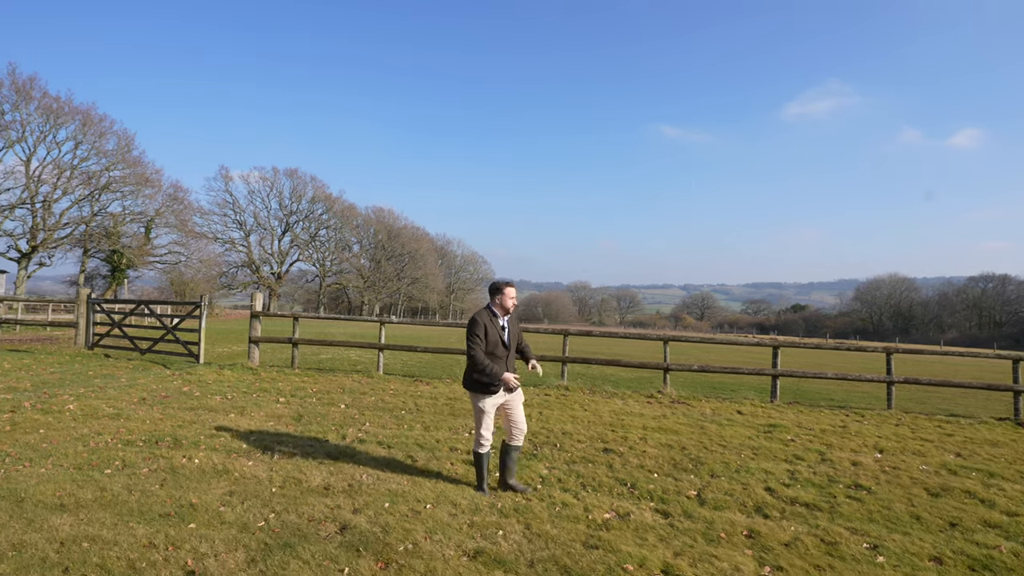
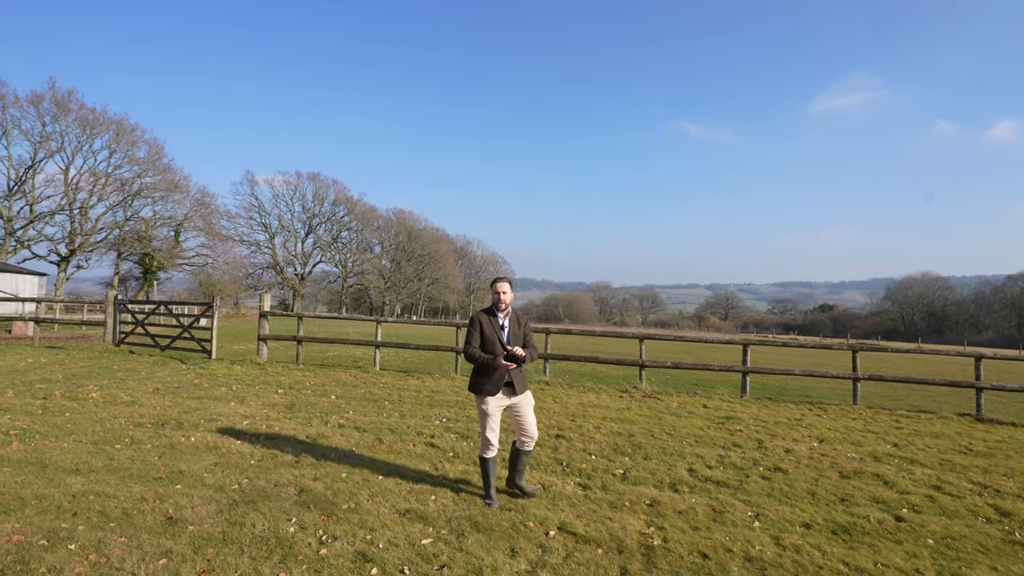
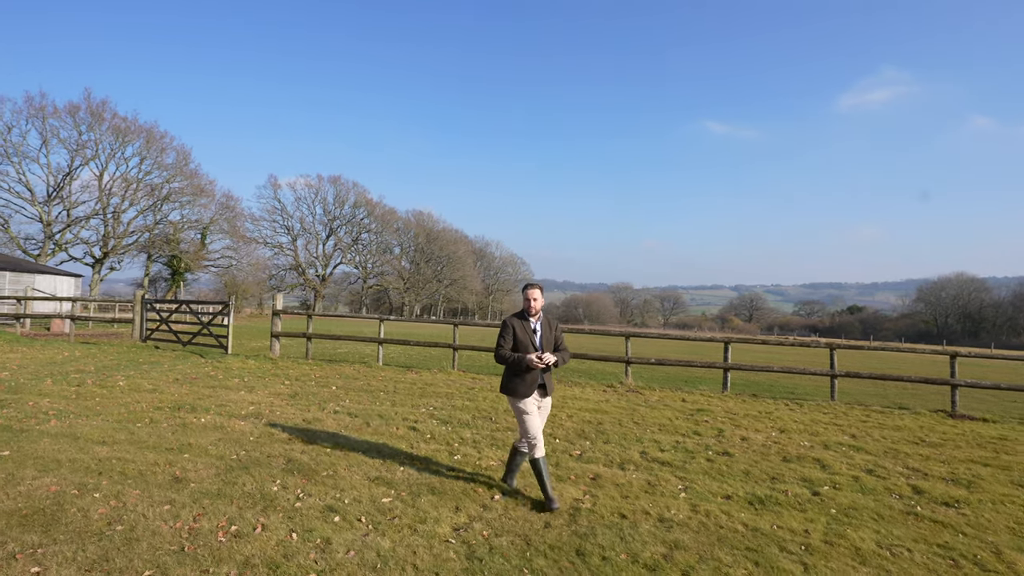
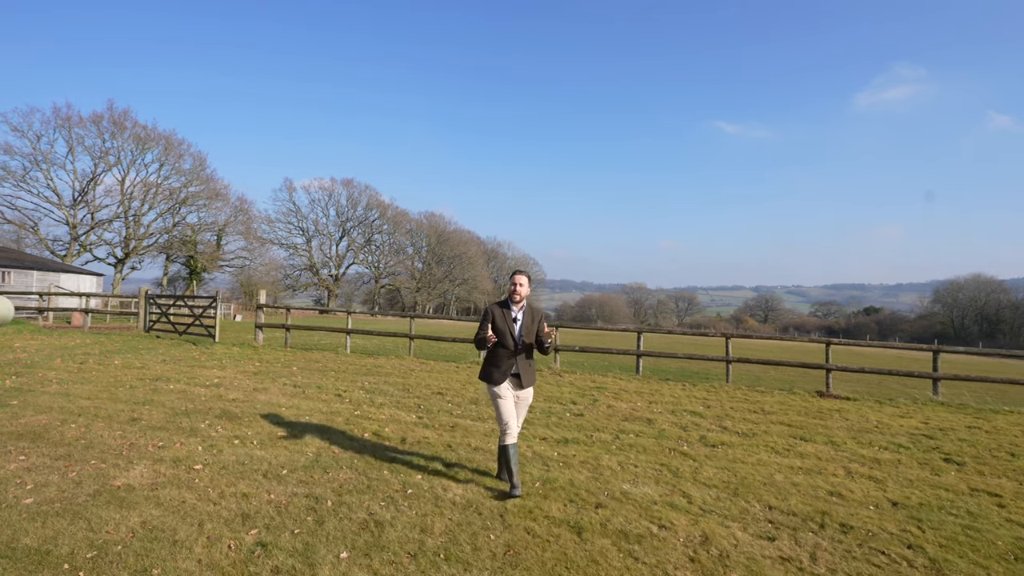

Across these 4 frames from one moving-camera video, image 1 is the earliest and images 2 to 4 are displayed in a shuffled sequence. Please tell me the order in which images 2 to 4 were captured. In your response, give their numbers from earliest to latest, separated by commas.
2, 3, 4
